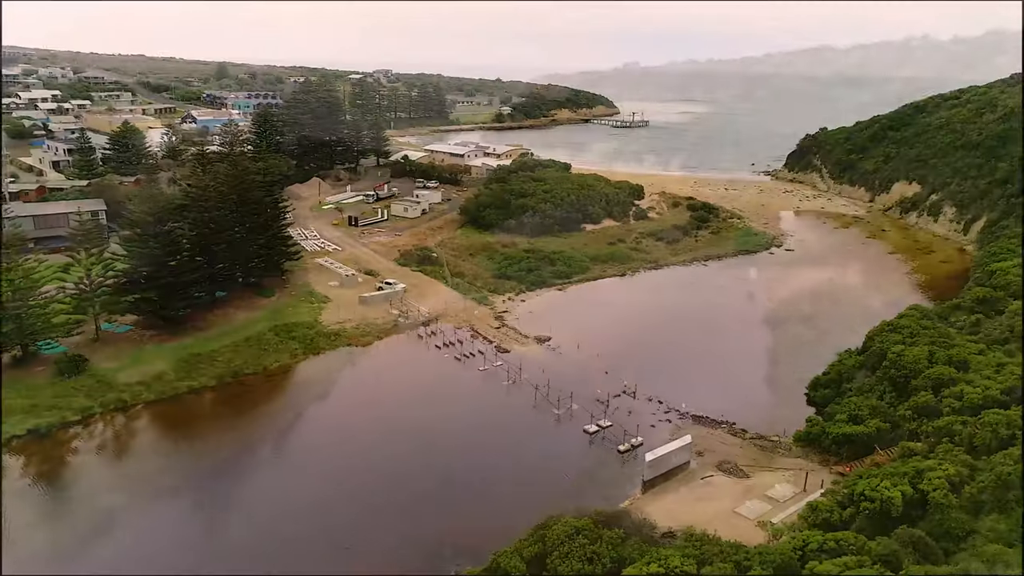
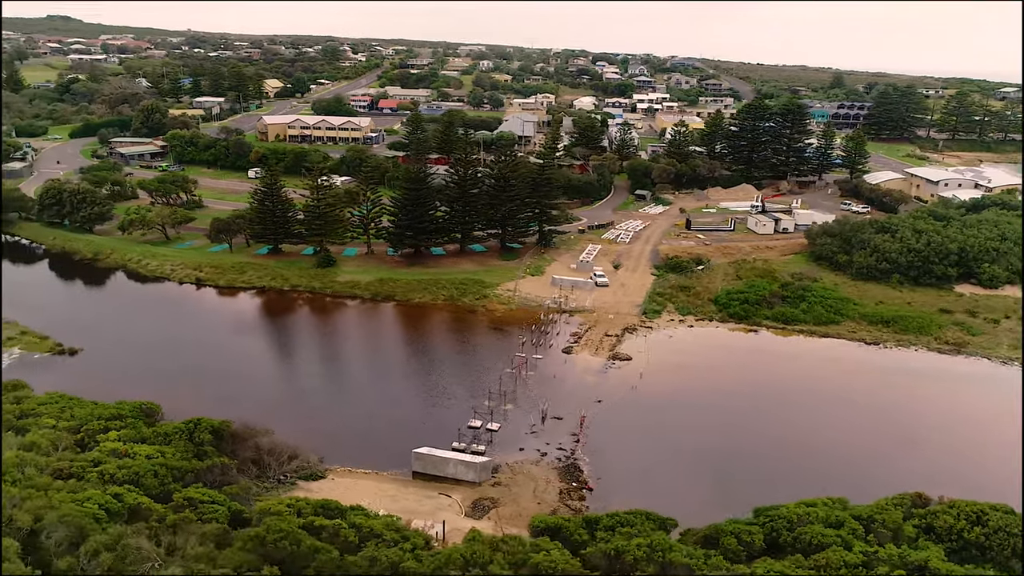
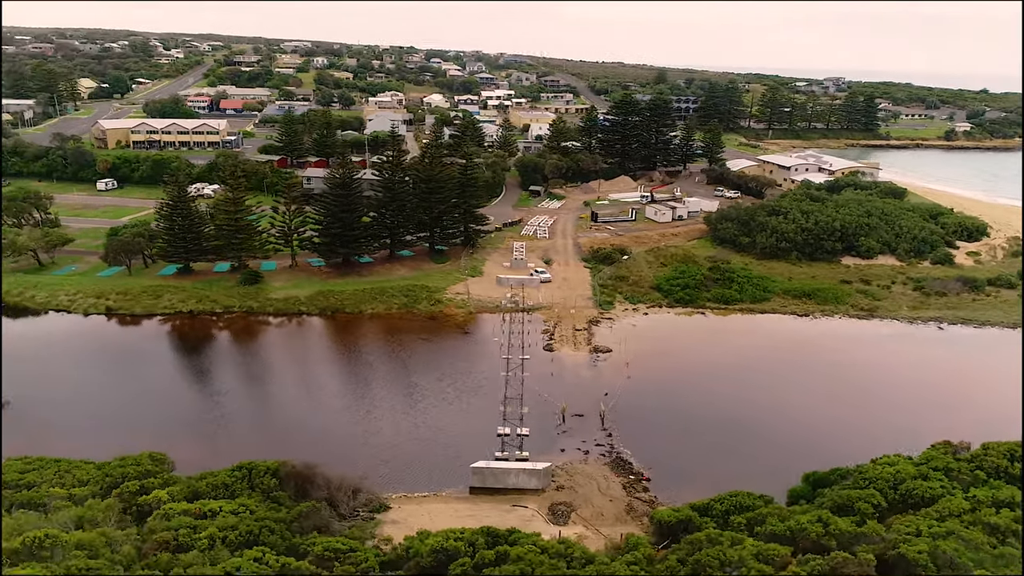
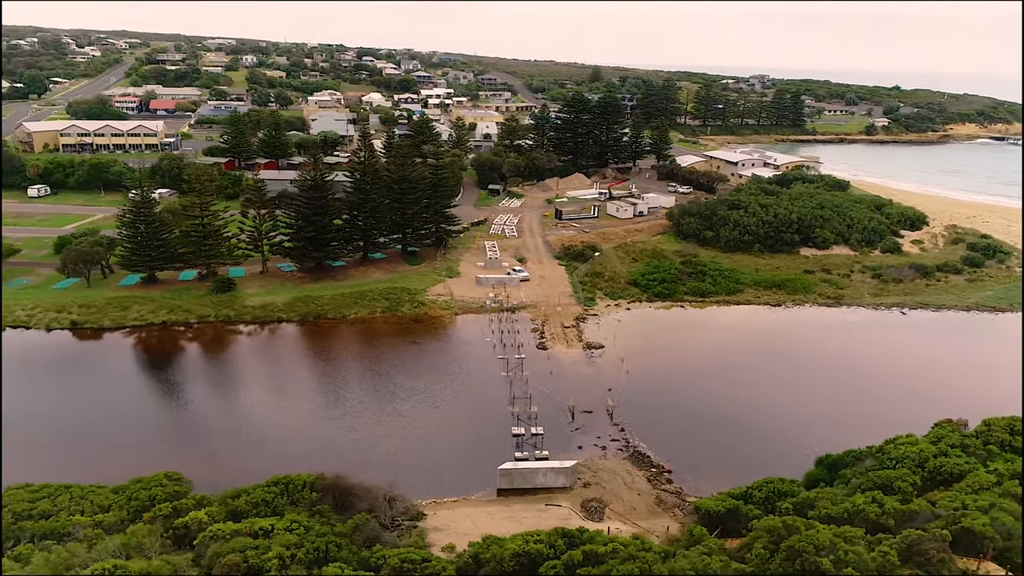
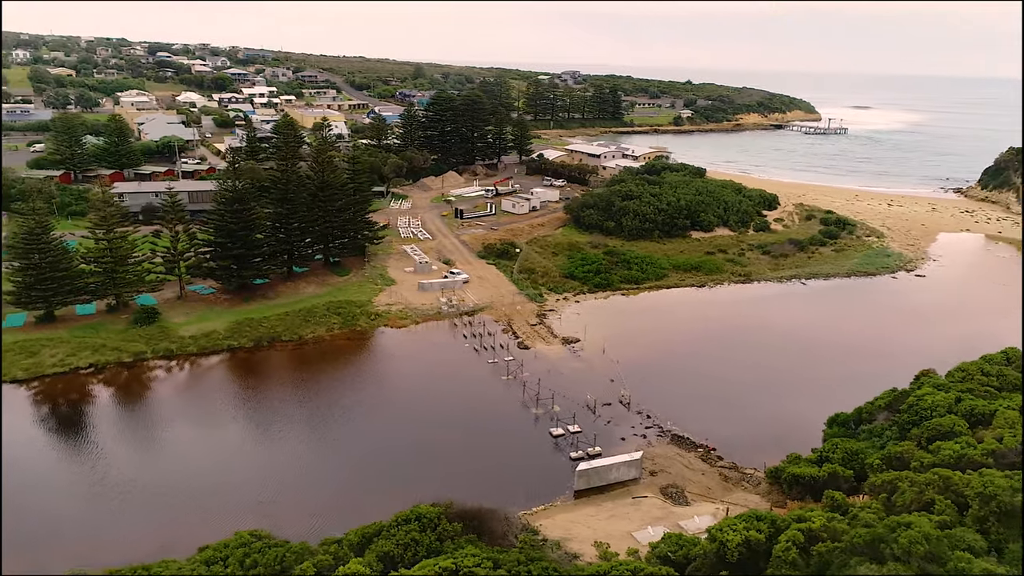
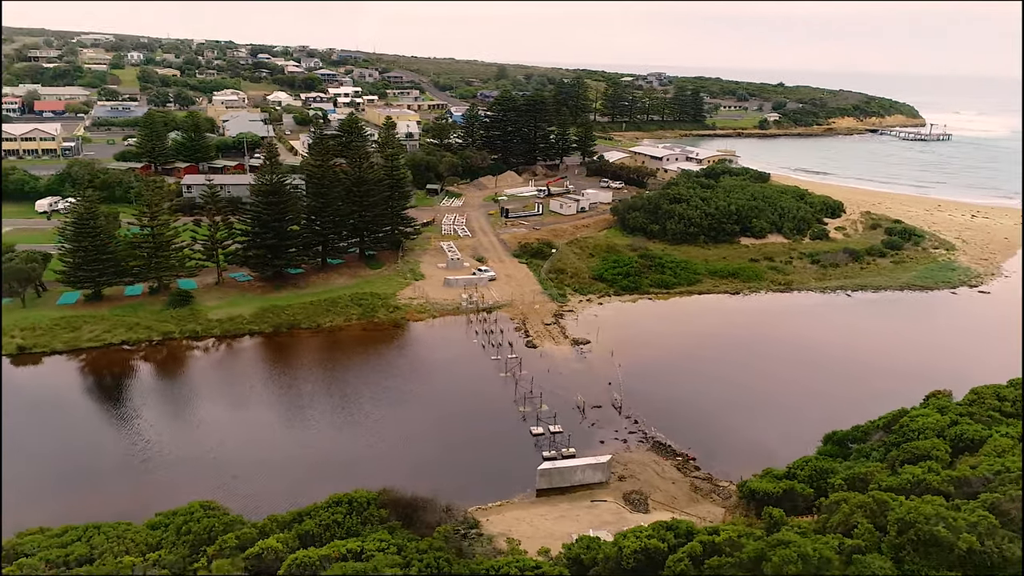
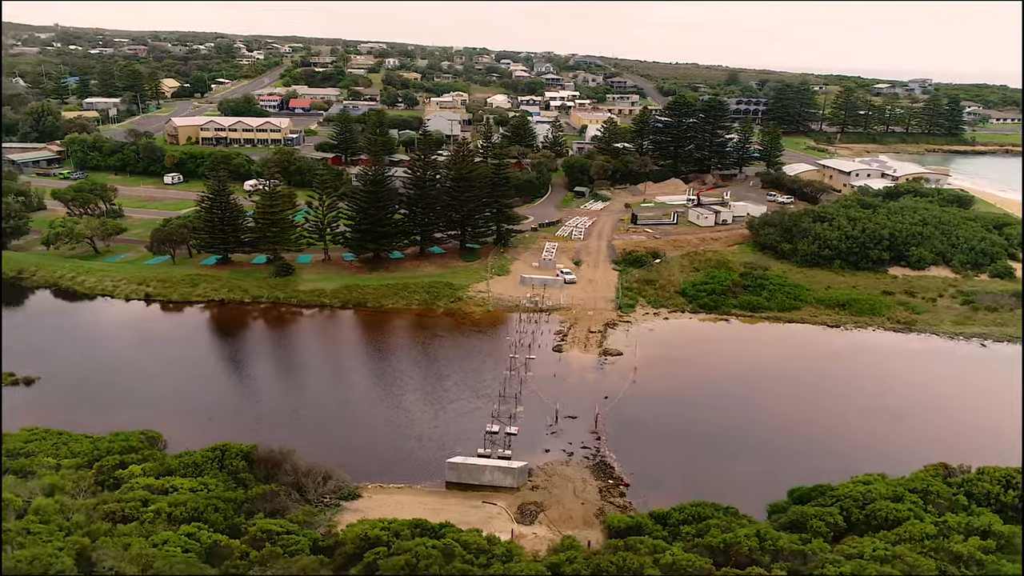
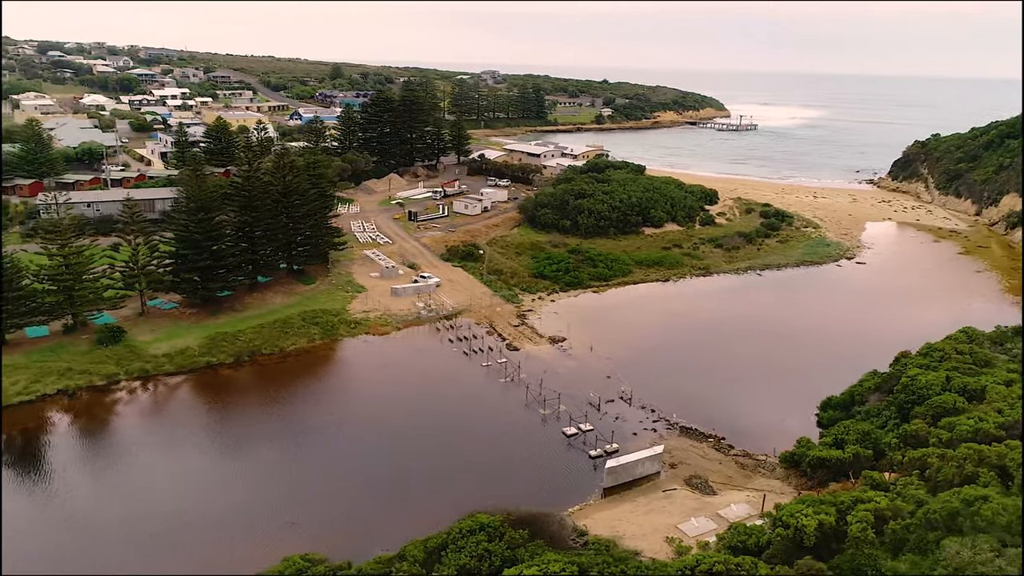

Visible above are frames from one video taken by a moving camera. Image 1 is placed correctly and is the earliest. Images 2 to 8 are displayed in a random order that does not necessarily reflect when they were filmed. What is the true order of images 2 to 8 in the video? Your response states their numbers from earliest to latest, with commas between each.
8, 5, 6, 4, 3, 7, 2
